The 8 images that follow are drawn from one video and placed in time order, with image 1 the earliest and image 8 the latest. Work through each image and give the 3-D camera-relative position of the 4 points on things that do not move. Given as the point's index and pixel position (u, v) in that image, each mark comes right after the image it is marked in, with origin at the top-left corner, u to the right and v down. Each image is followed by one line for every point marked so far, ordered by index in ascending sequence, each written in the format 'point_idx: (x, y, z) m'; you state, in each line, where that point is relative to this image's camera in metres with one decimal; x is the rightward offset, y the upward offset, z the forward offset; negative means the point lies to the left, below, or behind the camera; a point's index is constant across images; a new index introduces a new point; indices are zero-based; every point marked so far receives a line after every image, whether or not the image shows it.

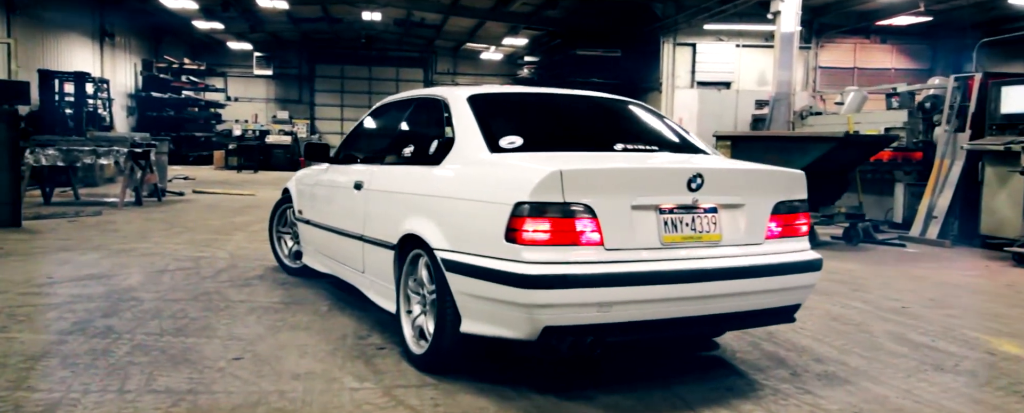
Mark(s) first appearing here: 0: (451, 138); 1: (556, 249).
0: (-0.3, +0.3, +3.2) m
1: (+0.2, -0.2, +2.5) m
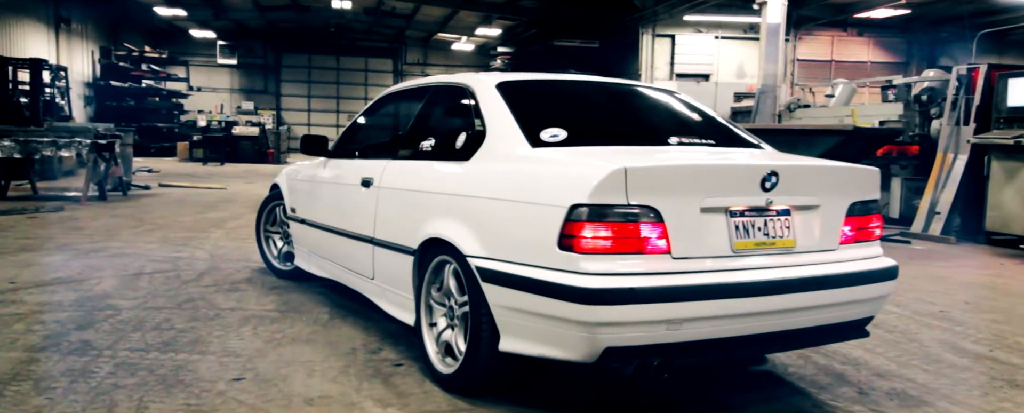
0: (-0.1, +0.3, +2.8) m
1: (+0.3, -0.2, +2.2) m
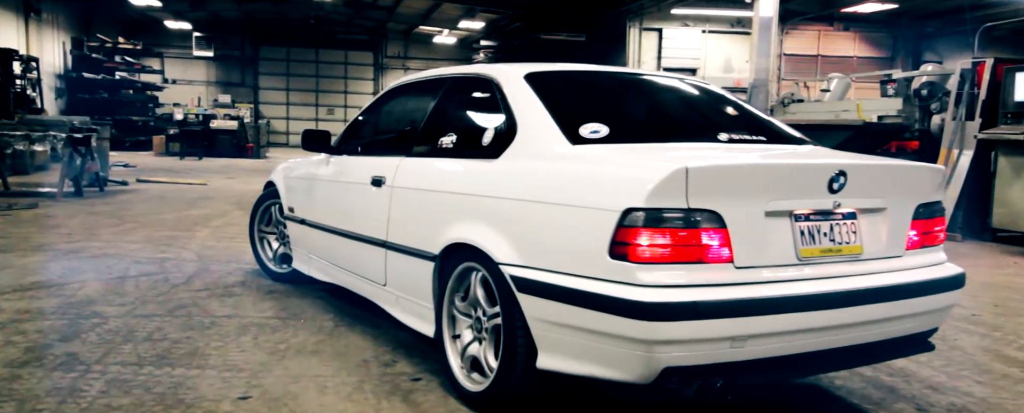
0: (0.0, +0.3, +2.6) m
1: (+0.5, -0.2, +2.0) m
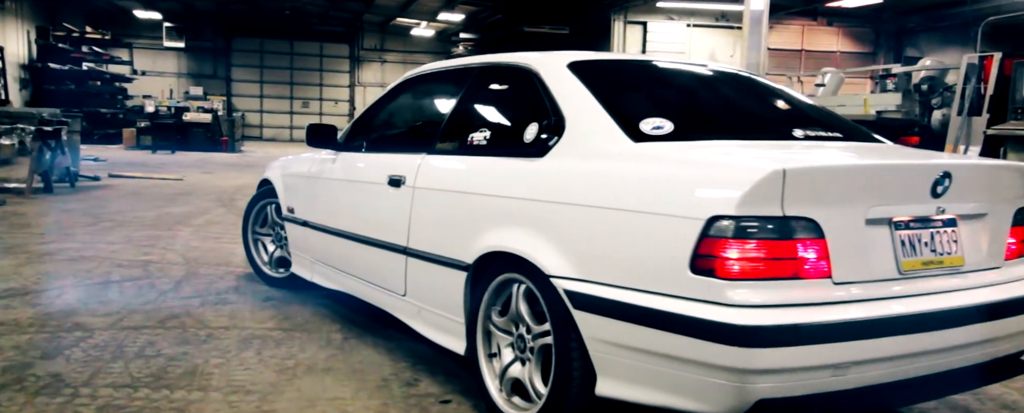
0: (+0.2, +0.3, +2.3) m
1: (+0.7, -0.2, +1.7) m
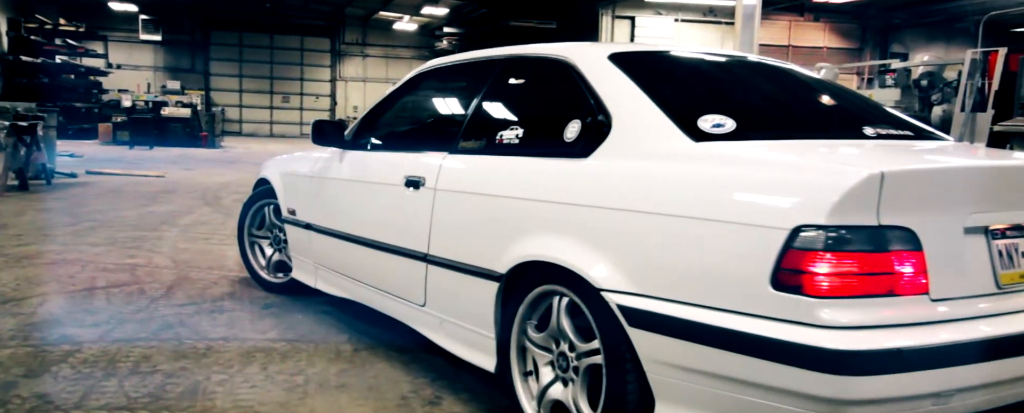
0: (+0.3, +0.3, +2.1) m
1: (+0.8, -0.2, +1.5) m
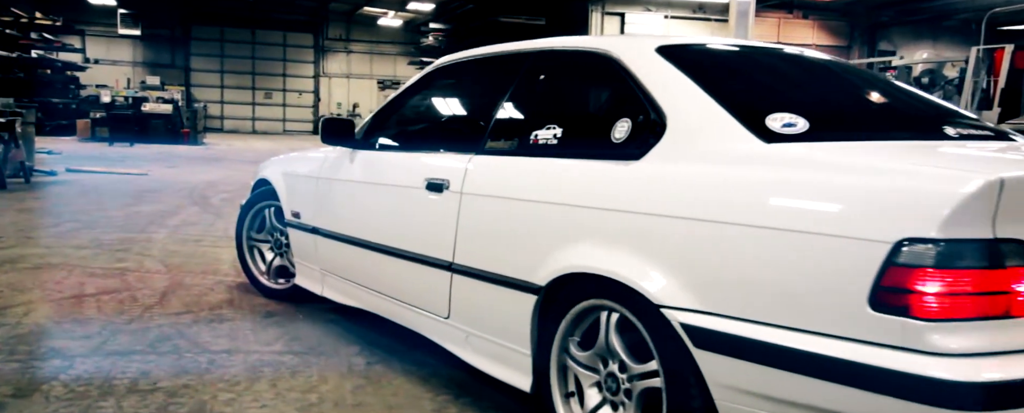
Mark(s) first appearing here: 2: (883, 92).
0: (+0.4, +0.3, +2.0) m
1: (+1.0, -0.2, +1.4) m
2: (+1.4, +0.4, +2.5) m
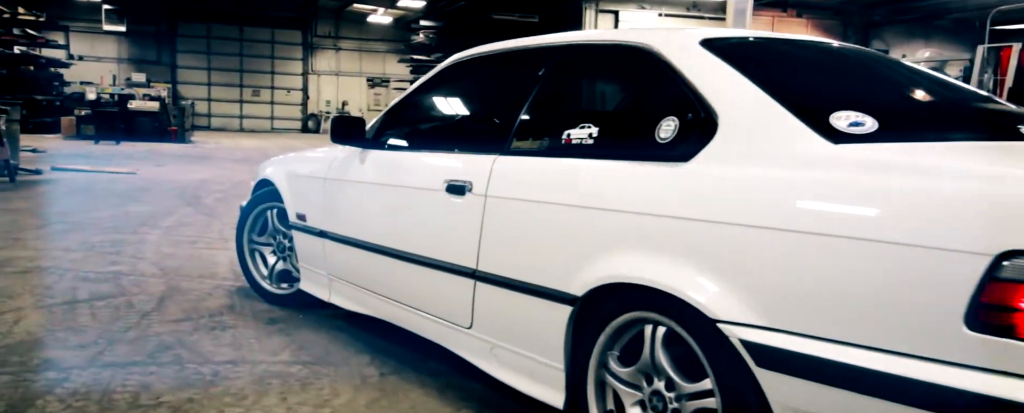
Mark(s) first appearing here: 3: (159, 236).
0: (+0.5, +0.2, +1.8) m
1: (+1.1, -0.3, +1.3) m
2: (+1.5, +0.4, +2.4) m
3: (-3.1, -0.3, +5.9) m
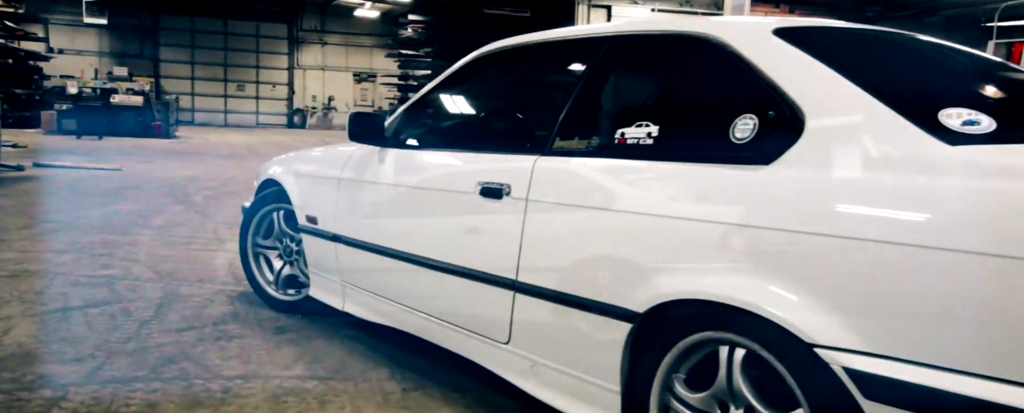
0: (+0.7, +0.2, +1.7) m
1: (+1.2, -0.3, +1.1) m
2: (+1.6, +0.4, +2.2) m
3: (-3.0, -0.3, +5.7) m
